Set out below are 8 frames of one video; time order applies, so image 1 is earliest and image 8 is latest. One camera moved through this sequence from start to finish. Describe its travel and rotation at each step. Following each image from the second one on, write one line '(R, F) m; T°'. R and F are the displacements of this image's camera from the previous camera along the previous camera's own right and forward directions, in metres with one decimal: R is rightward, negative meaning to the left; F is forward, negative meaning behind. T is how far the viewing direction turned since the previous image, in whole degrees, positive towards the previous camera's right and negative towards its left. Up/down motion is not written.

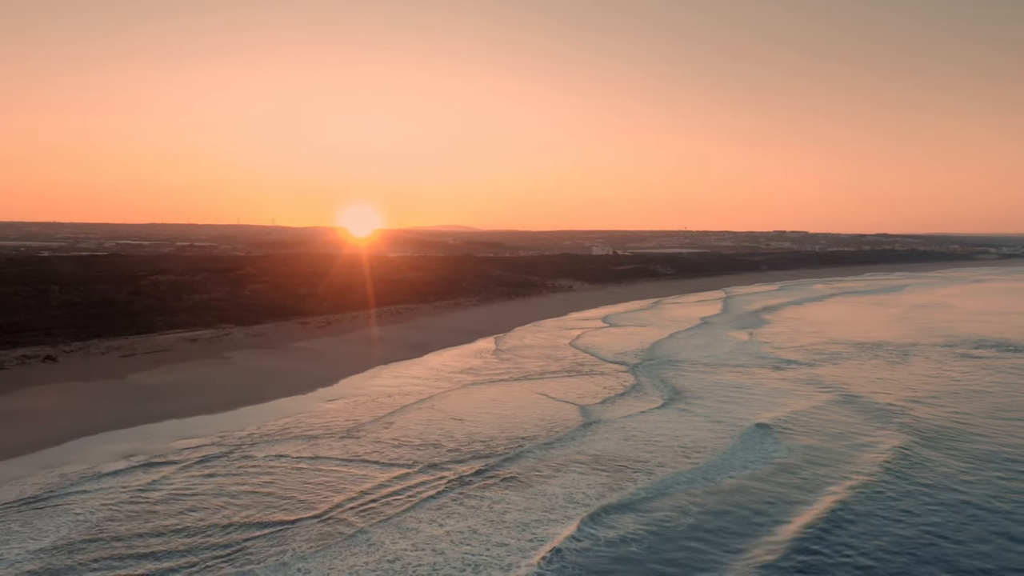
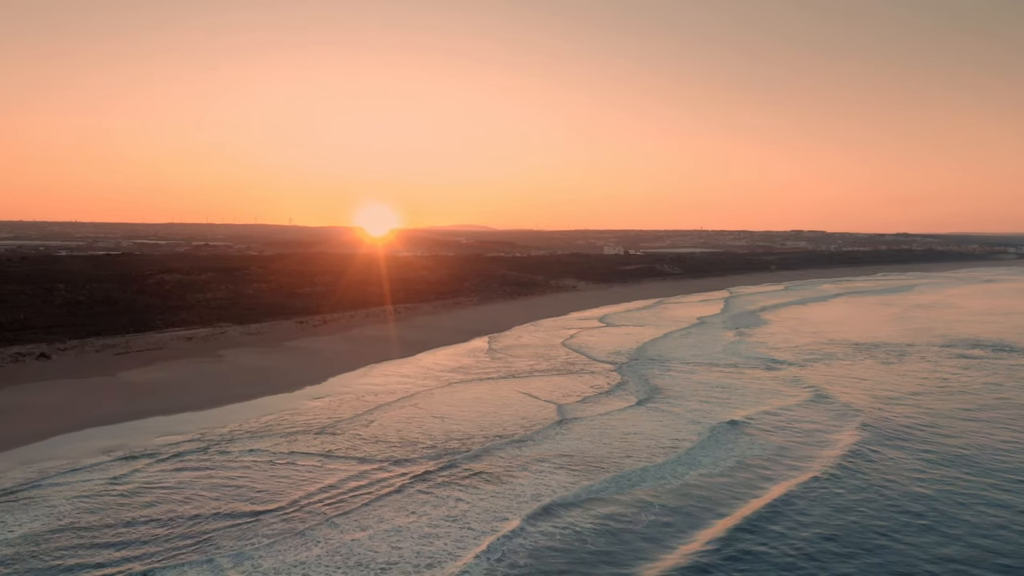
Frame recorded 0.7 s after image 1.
(+0.6, -0.1) m; -1°
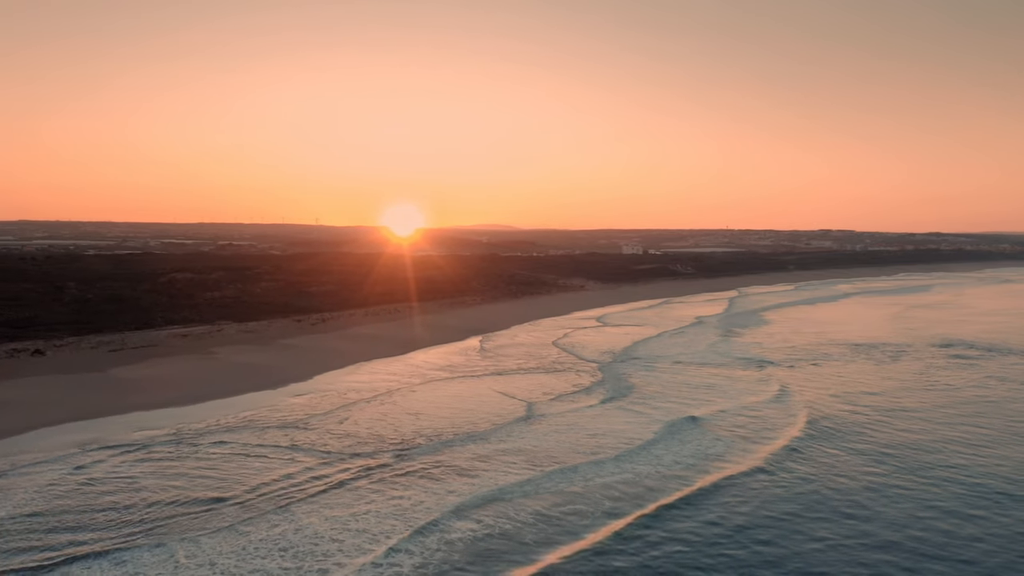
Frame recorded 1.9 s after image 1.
(+1.0, -0.2) m; -1°
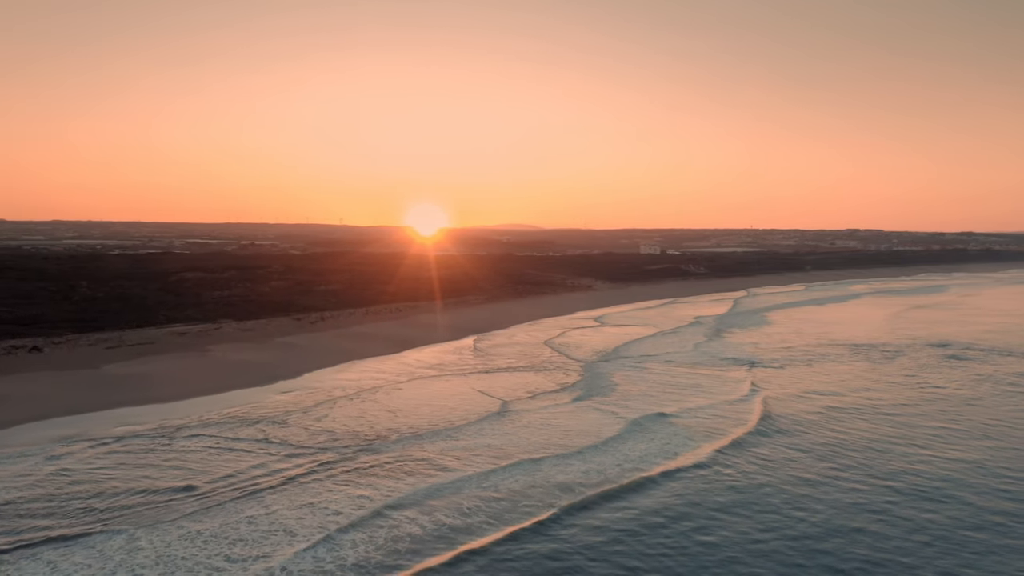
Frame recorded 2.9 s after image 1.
(+0.9, -0.1) m; -1°
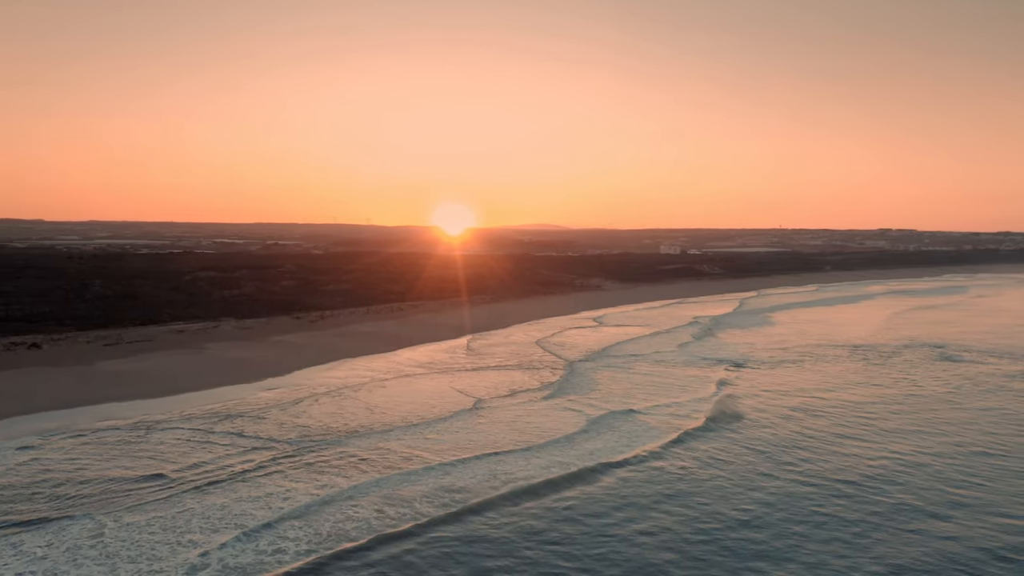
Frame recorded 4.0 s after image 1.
(+0.9, -0.2) m; -2°
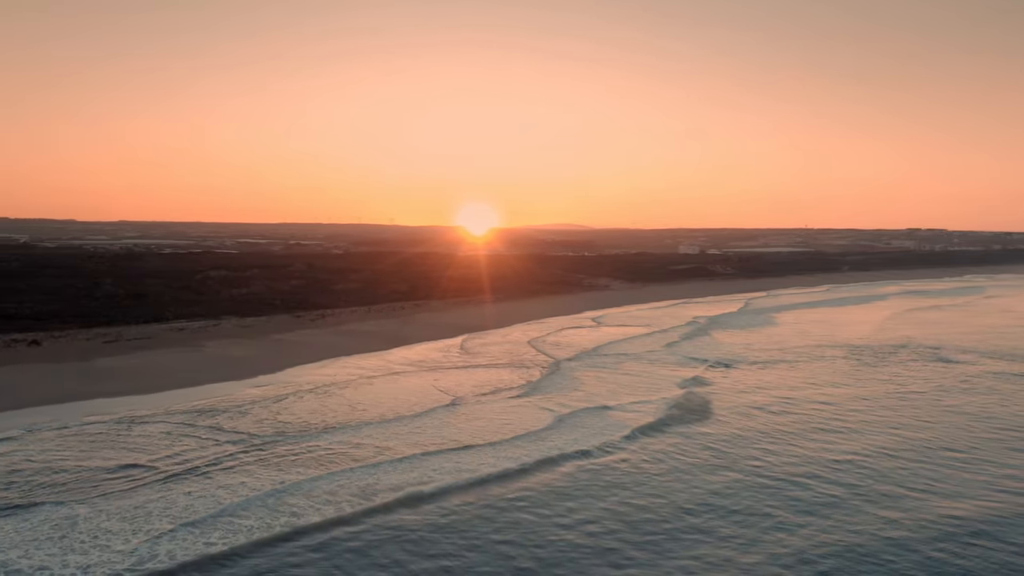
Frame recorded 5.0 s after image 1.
(+0.8, -0.2) m; -1°
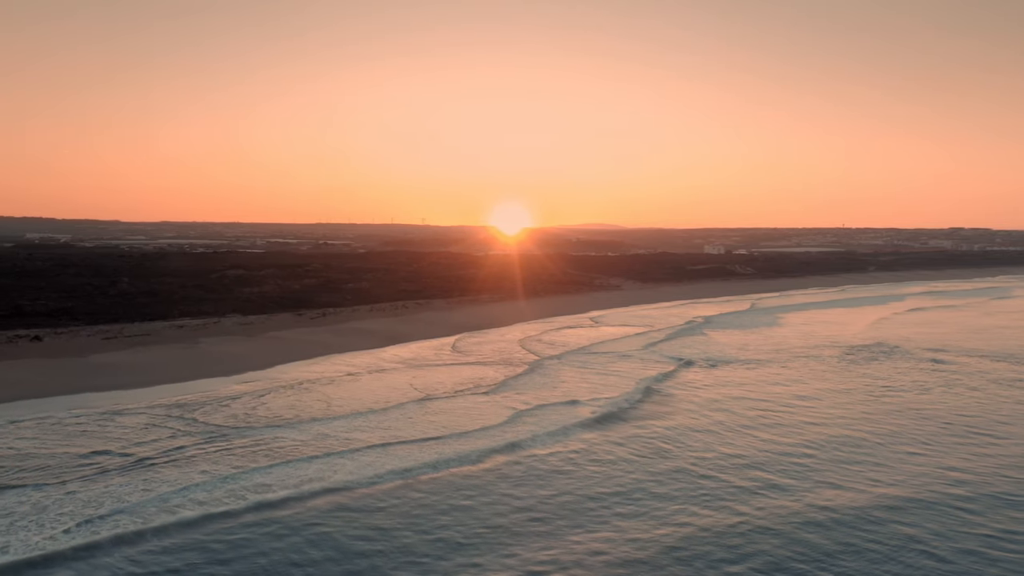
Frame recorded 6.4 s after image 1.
(+1.2, -0.2) m; -2°
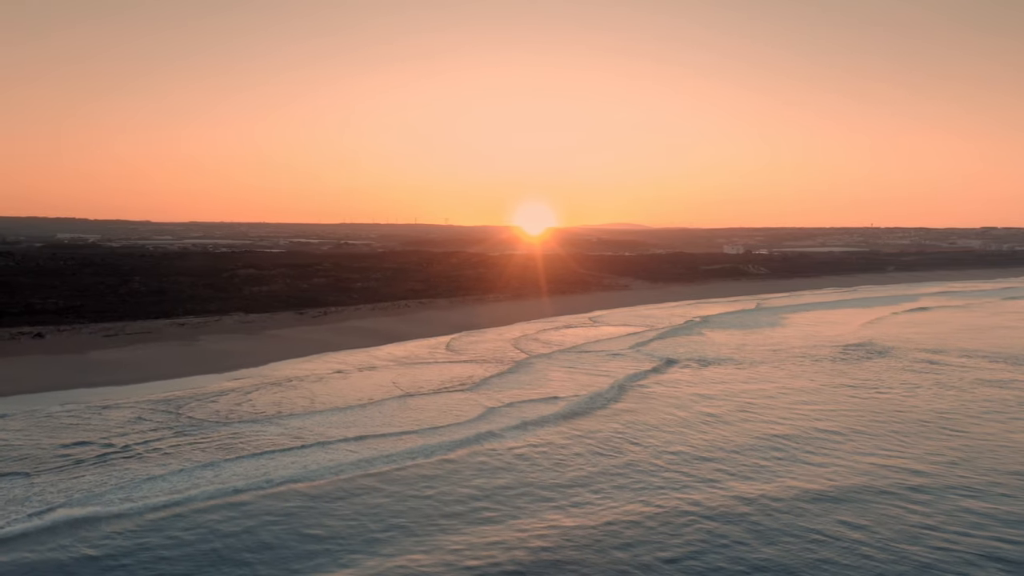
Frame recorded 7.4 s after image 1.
(+0.8, -0.1) m; -1°
